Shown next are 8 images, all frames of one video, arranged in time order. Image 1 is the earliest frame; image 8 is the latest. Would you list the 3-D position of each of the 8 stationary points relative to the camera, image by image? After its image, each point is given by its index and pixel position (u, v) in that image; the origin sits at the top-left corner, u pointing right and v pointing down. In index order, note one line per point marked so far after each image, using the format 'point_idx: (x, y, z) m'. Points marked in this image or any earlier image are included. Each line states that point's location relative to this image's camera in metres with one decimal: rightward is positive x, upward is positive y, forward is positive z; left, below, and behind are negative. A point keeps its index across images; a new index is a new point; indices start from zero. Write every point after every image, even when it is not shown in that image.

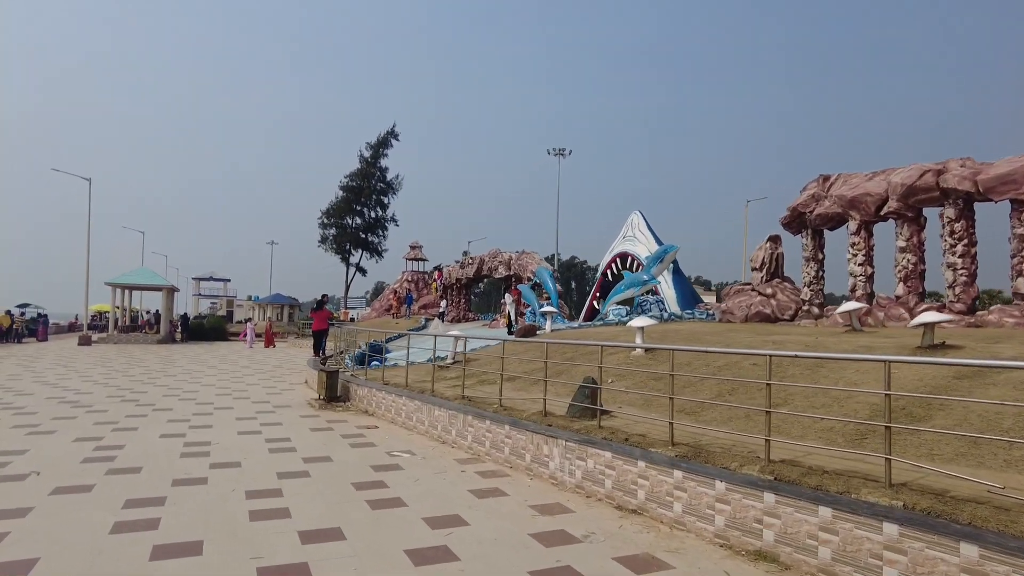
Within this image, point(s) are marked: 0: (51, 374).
0: (-8.9, -1.7, +13.2) m
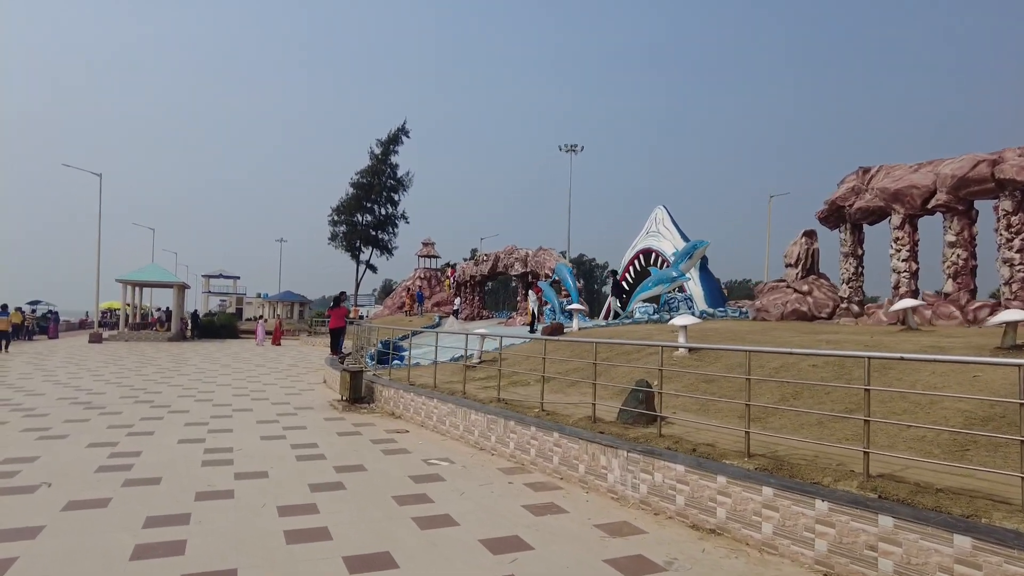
0: (-8.5, -1.6, +12.7) m
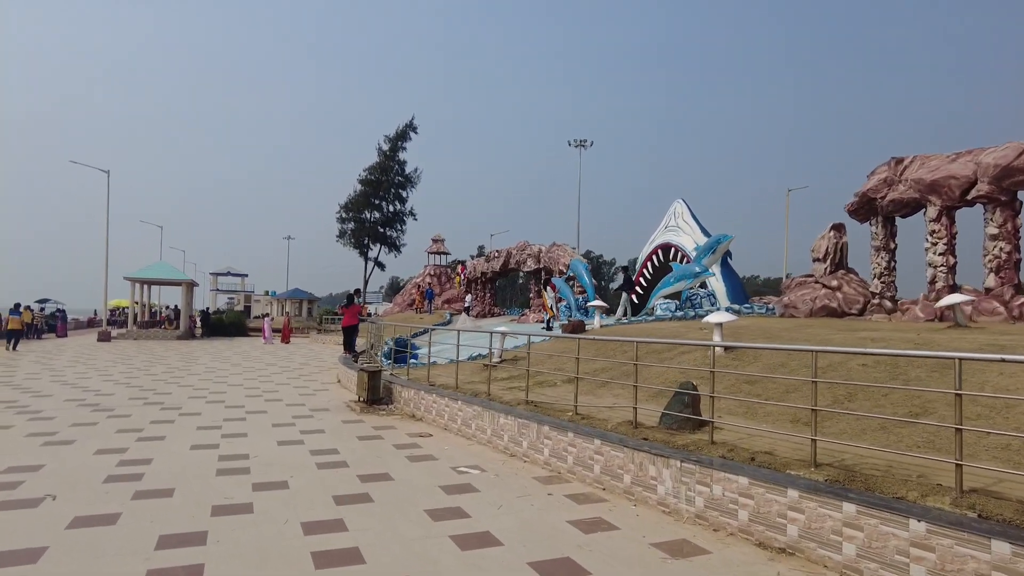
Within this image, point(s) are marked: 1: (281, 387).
0: (-8.1, -1.6, +12.4) m
1: (-3.8, -1.6, +11.2) m
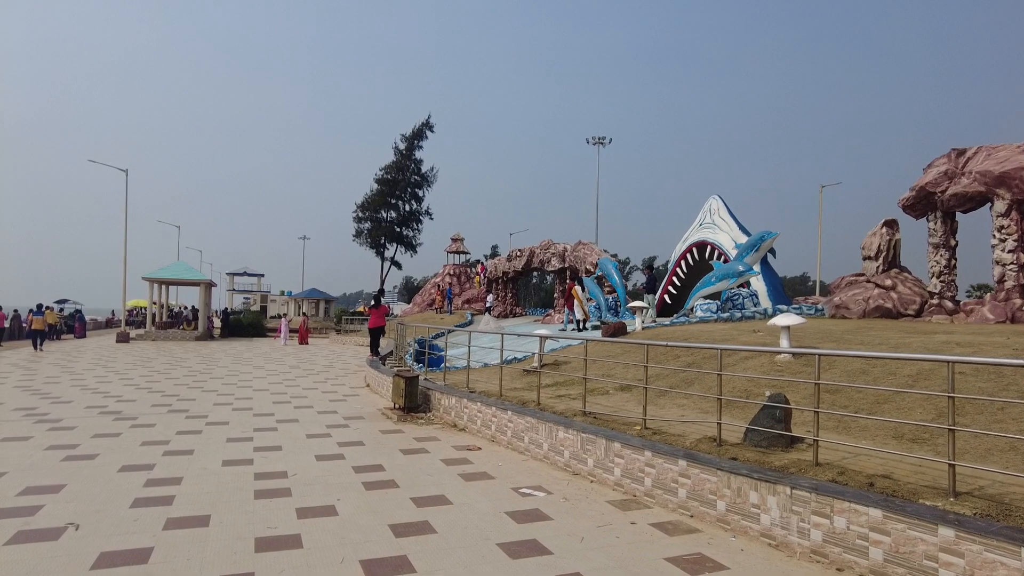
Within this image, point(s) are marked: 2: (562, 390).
0: (-7.5, -1.6, +12.0) m
1: (-3.2, -1.6, +10.7) m
2: (+0.6, -1.2, +7.9) m
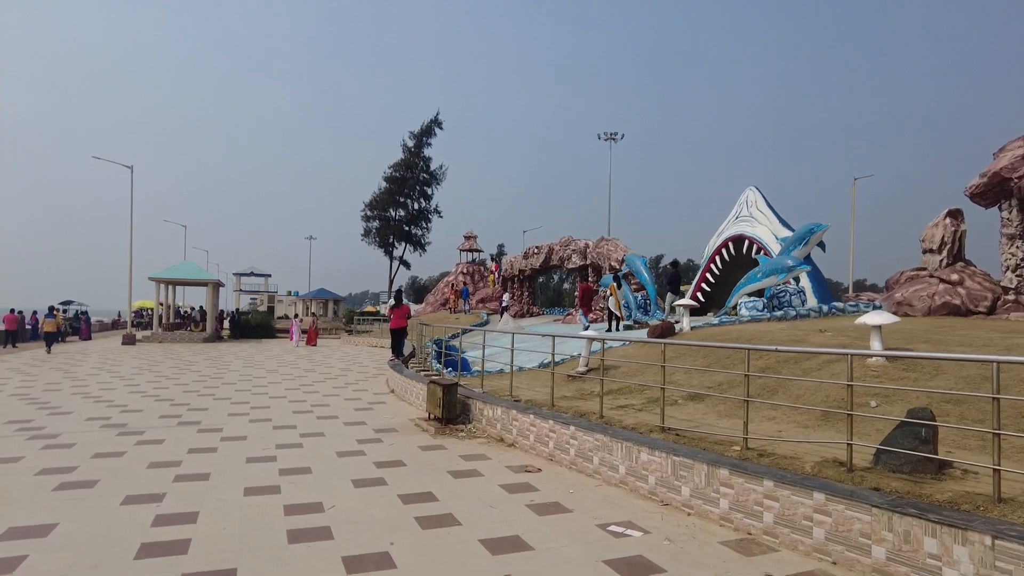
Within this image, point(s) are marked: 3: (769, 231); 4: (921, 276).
0: (-6.9, -1.6, +11.1) m
1: (-2.6, -1.6, +9.8) m
2: (+1.1, -1.1, +7.0) m
3: (+5.8, +1.3, +15.3) m
4: (+7.0, +0.2, +11.7) m
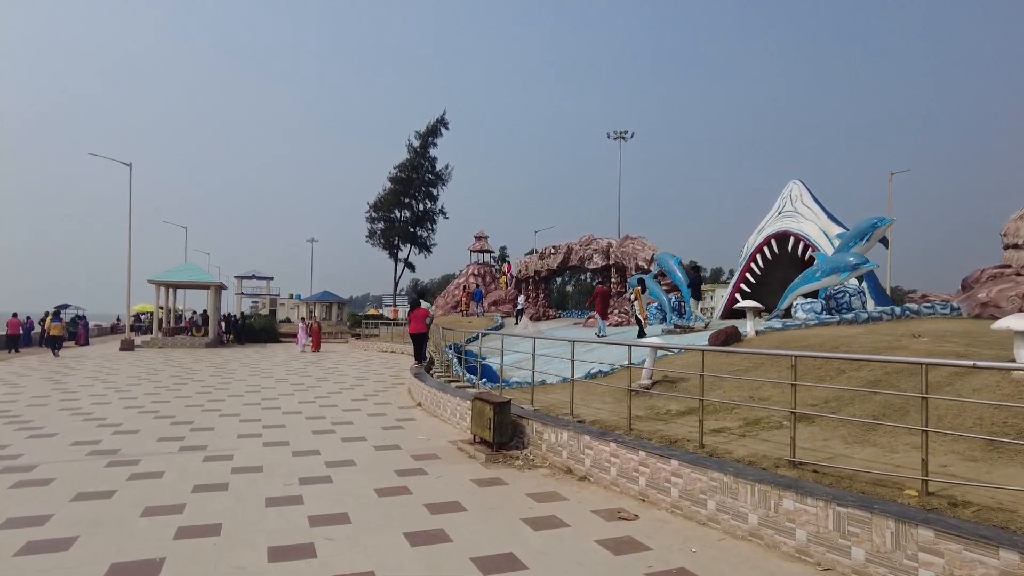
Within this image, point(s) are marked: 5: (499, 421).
0: (-6.3, -1.6, +10.0) m
1: (-2.0, -1.6, +8.7) m
2: (+1.7, -1.1, +5.8) m
3: (+6.4, +1.3, +14.2) m
4: (+7.6, +0.2, +10.5) m
5: (-0.1, -1.2, +6.3) m
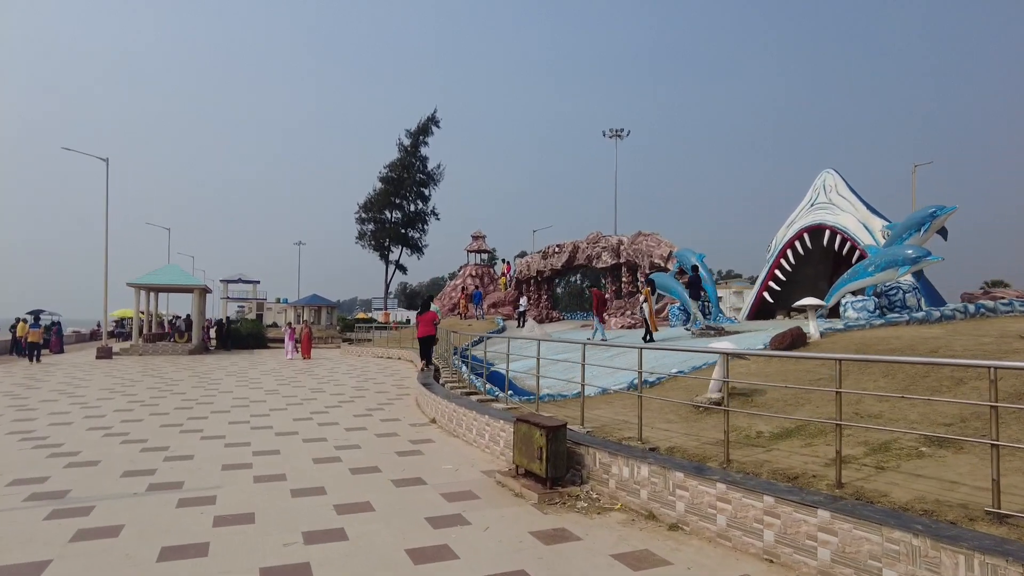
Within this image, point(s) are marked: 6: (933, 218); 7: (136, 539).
0: (-5.9, -1.6, +8.6) m
1: (-1.7, -1.6, +7.4) m
2: (+2.1, -1.1, +4.6) m
3: (+6.6, +1.3, +13.0) m
4: (+8.0, +0.3, +9.4) m
5: (+0.3, -1.2, +5.0) m
6: (+6.6, +1.1, +10.6) m
7: (-2.2, -1.4, +3.9) m
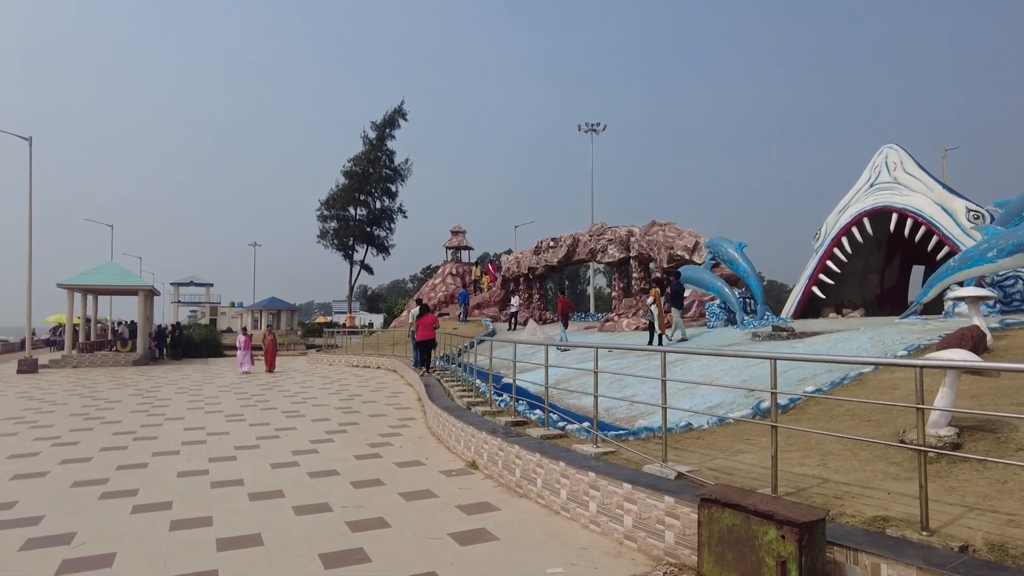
0: (-5.3, -1.6, +5.9) m
1: (-1.0, -1.5, +4.9) m
2: (+3.0, -0.9, +2.4) m
3: (+7.0, +1.5, +11.0) m
4: (+8.5, +0.4, +7.5) m
5: (+1.1, -1.1, +2.7) m
6: (+7.0, +1.2, +8.7) m
7: (-1.3, -1.3, +1.4) m
